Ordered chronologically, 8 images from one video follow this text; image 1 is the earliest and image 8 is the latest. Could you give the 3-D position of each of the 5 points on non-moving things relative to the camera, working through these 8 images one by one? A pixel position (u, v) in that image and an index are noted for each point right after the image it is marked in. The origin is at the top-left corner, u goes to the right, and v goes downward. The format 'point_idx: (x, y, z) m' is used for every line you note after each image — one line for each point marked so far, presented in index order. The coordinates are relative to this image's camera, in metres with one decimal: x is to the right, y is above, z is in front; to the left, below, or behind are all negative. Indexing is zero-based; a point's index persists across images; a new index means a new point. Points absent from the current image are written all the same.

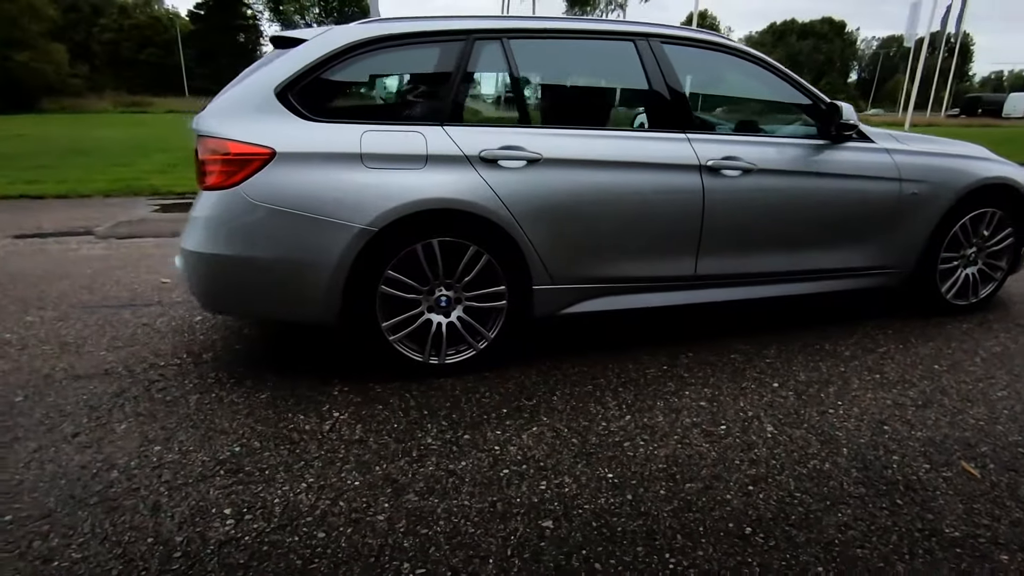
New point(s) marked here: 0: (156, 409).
0: (-1.8, -0.6, +2.8) m
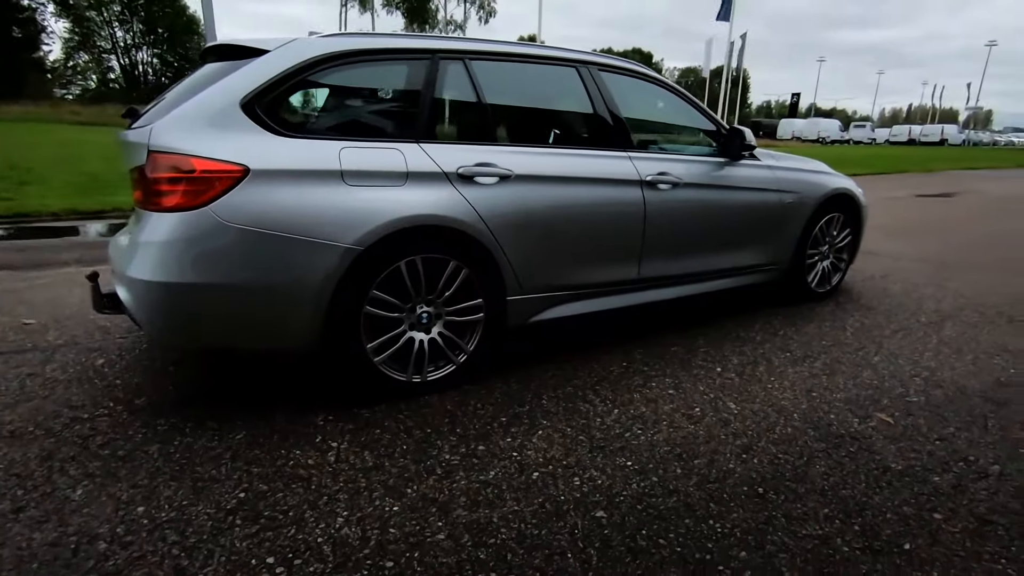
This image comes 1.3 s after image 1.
0: (-1.7, -0.8, +2.4) m
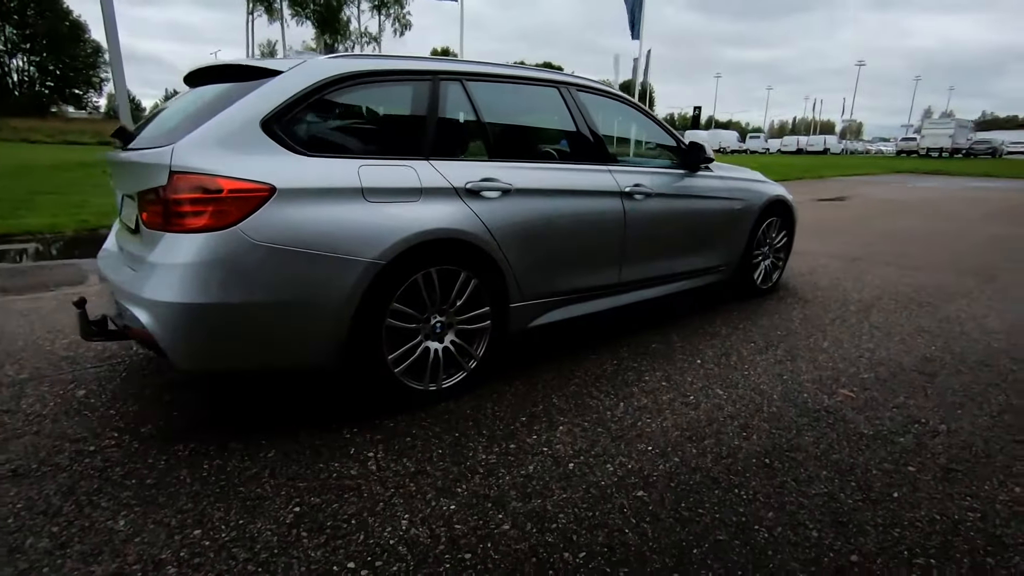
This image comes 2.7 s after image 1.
0: (-1.5, -0.9, +2.3) m
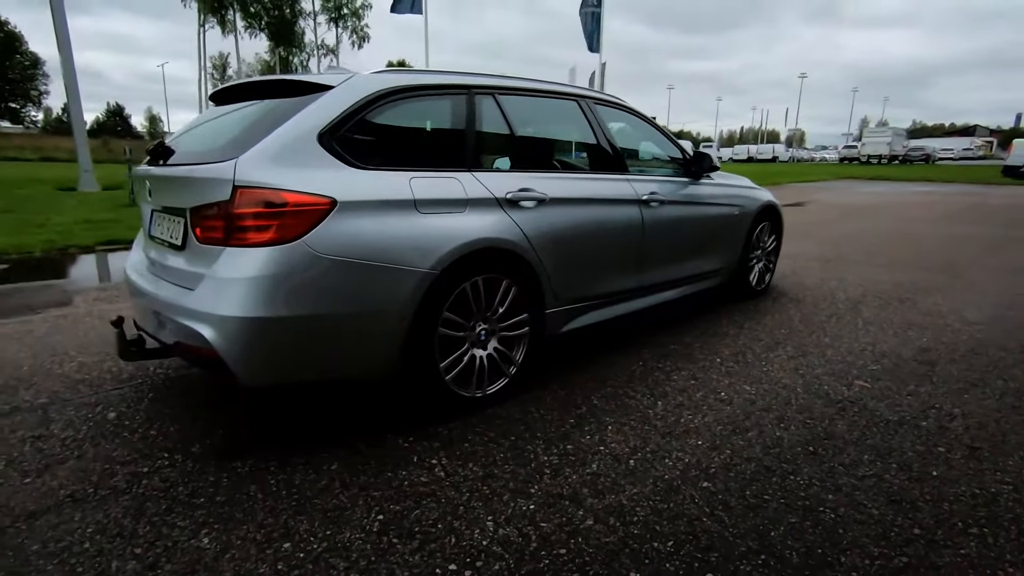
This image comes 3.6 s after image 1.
0: (-1.2, -0.9, +2.3) m
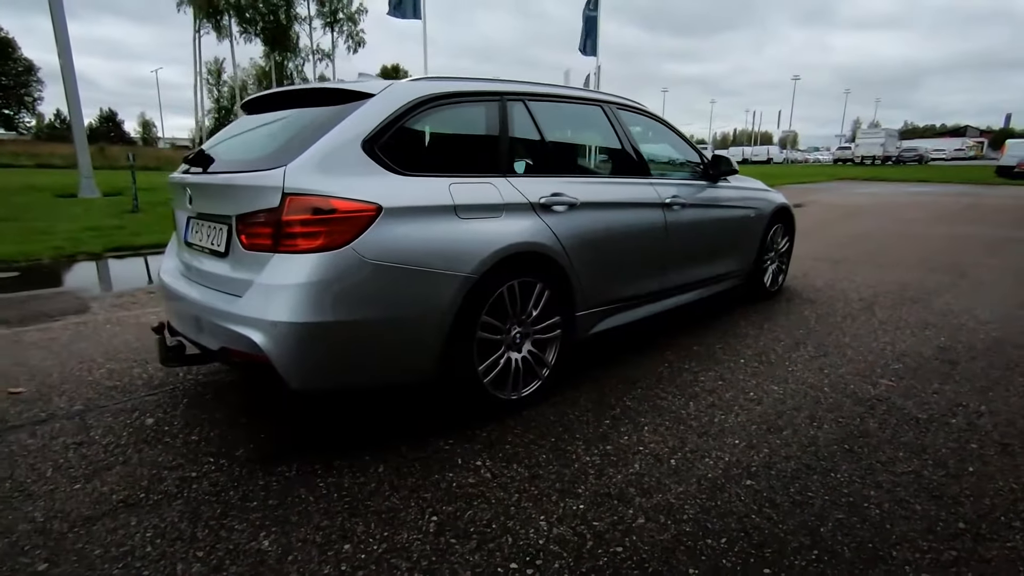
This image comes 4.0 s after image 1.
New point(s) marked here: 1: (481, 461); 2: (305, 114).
0: (-1.0, -1.0, +2.3) m
1: (-0.2, -0.9, +2.7) m
2: (-1.2, +1.0, +3.1) m
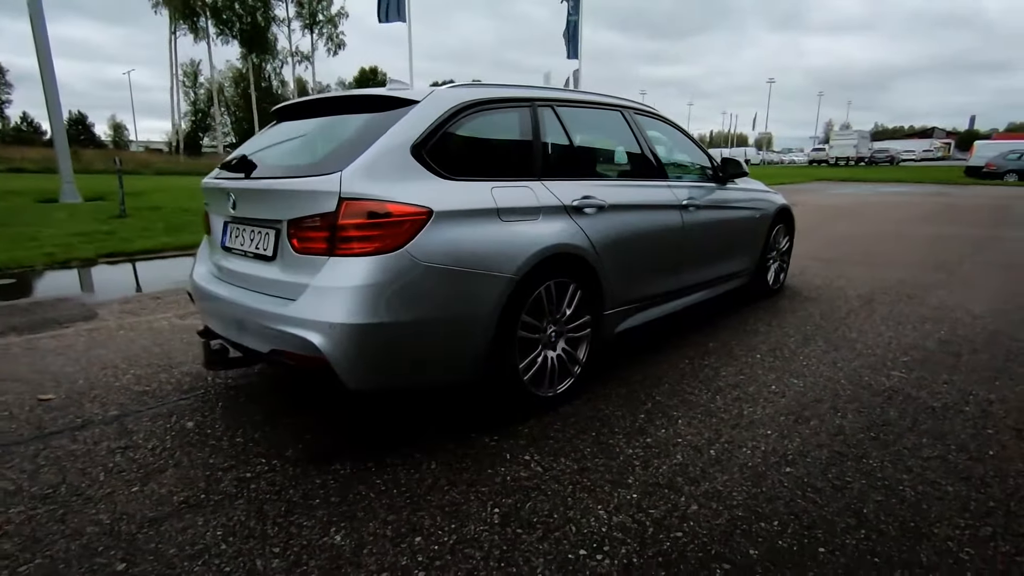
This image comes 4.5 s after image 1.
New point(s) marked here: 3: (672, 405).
0: (-0.7, -1.0, +2.4) m
1: (+0.1, -0.9, +2.8) m
2: (-0.9, +1.0, +3.1) m
3: (+1.0, -0.7, +3.4) m
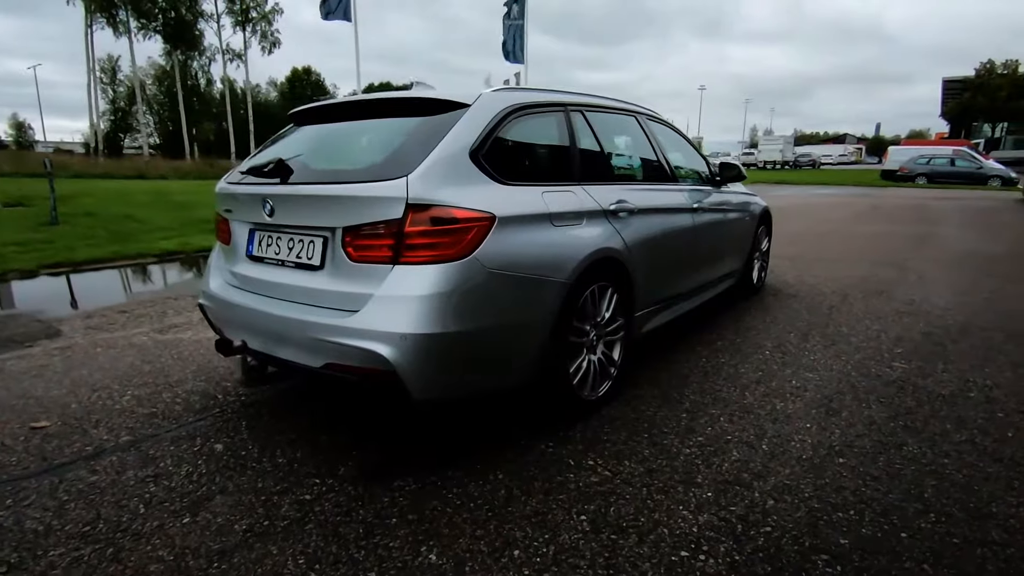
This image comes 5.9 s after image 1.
0: (-0.4, -1.0, +2.3) m
1: (+0.4, -0.9, +2.8) m
2: (-0.7, +0.9, +3.0) m
3: (+1.2, -0.7, +3.5) m
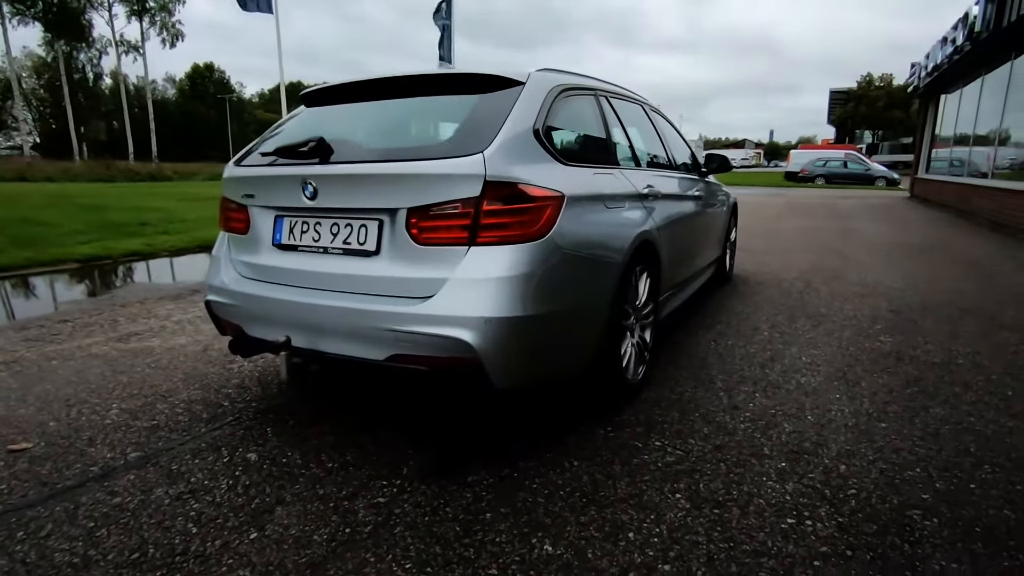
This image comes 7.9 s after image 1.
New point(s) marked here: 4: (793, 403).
0: (+0.1, -0.9, +2.2) m
1: (+0.7, -0.8, +2.8) m
2: (-0.4, +1.0, +2.9) m
3: (+1.5, -0.6, +3.6) m
4: (+1.7, -0.7, +3.3) m
